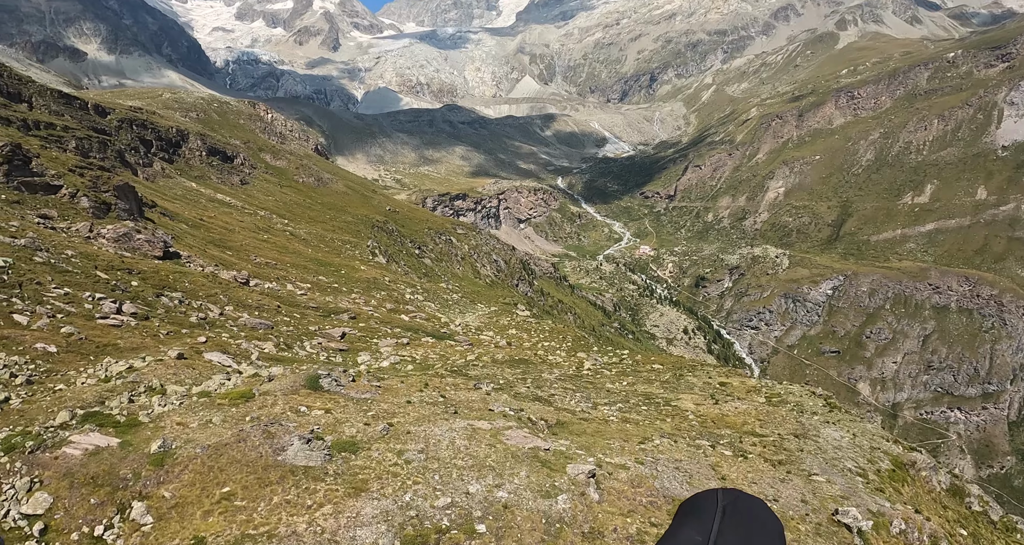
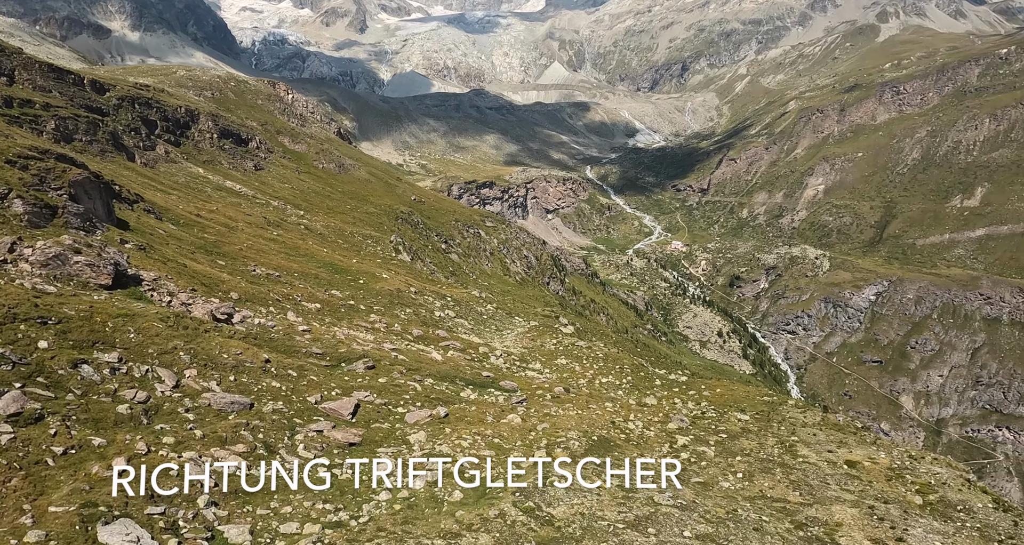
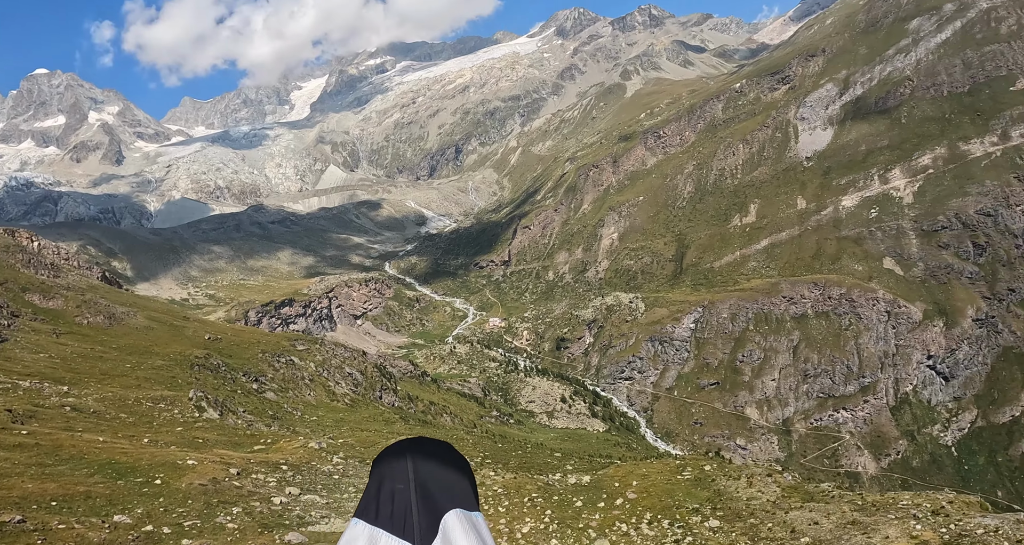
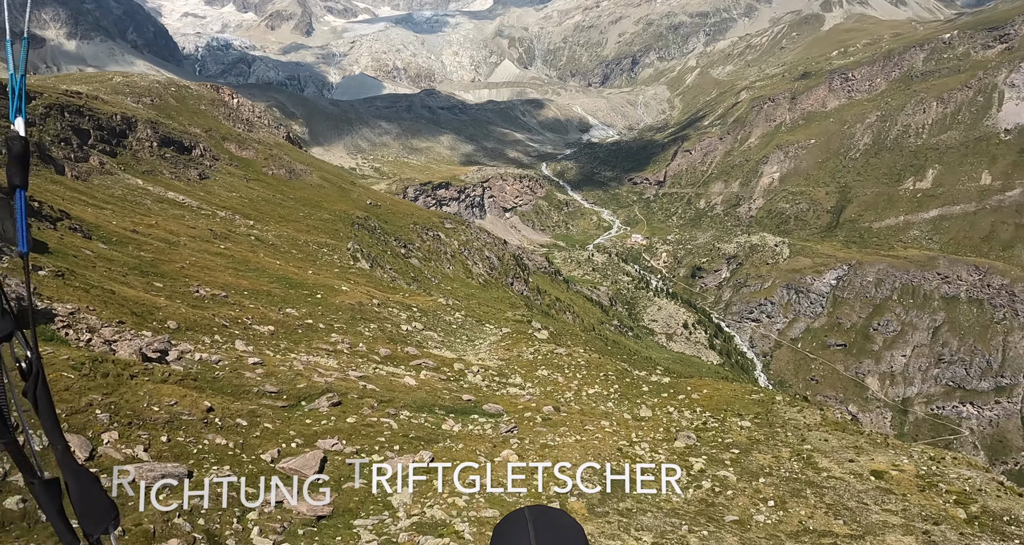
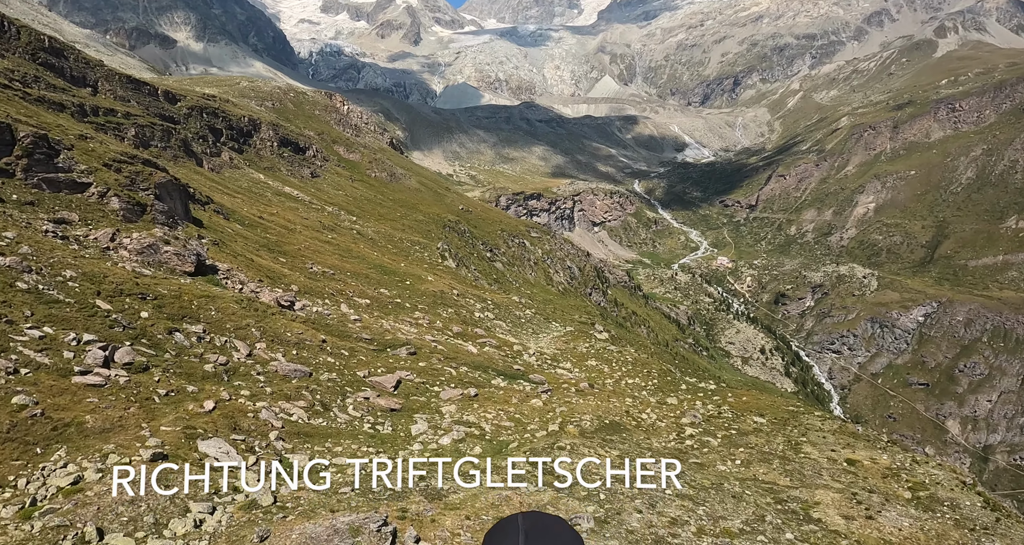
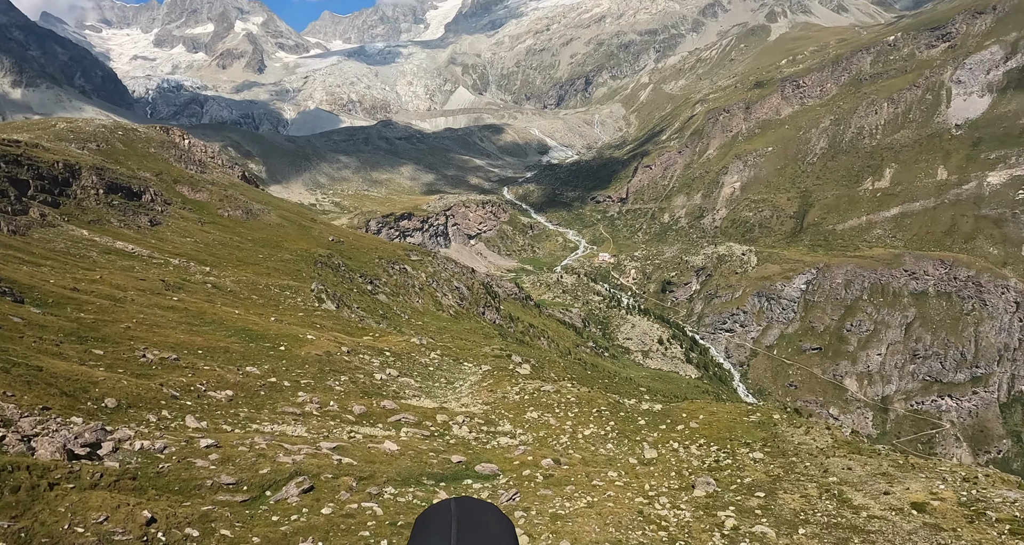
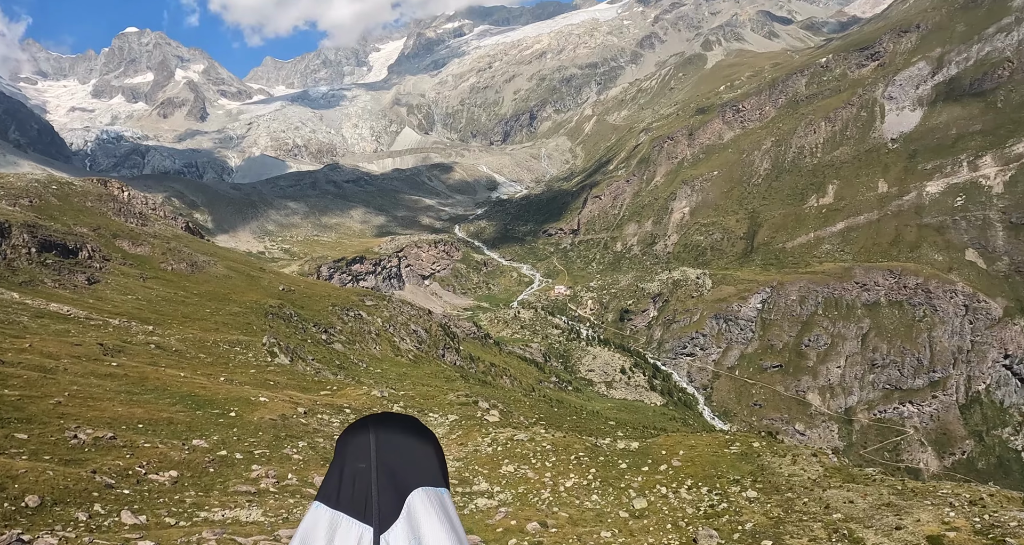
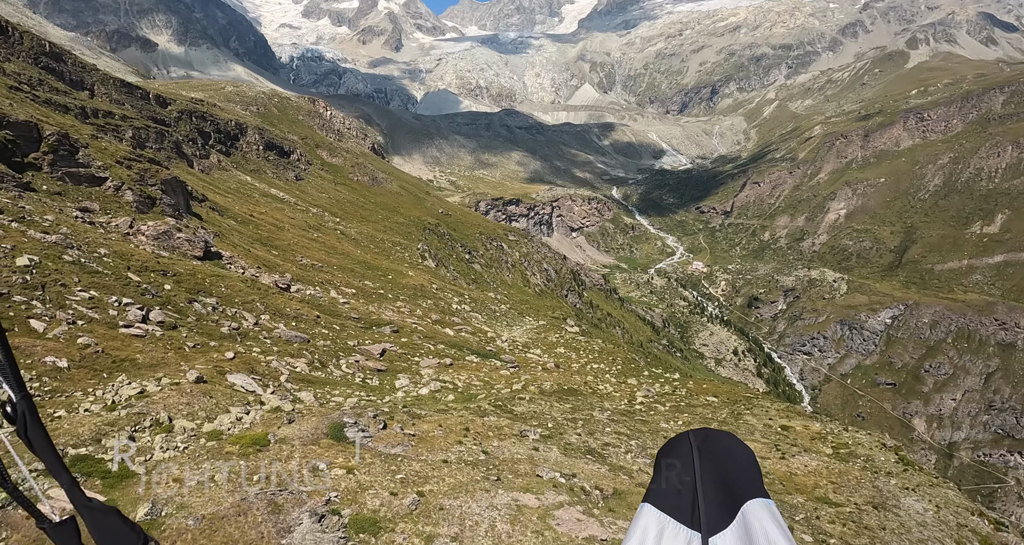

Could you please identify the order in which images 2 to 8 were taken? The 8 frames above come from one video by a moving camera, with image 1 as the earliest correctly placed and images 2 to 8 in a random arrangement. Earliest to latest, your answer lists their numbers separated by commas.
8, 5, 2, 4, 6, 7, 3
